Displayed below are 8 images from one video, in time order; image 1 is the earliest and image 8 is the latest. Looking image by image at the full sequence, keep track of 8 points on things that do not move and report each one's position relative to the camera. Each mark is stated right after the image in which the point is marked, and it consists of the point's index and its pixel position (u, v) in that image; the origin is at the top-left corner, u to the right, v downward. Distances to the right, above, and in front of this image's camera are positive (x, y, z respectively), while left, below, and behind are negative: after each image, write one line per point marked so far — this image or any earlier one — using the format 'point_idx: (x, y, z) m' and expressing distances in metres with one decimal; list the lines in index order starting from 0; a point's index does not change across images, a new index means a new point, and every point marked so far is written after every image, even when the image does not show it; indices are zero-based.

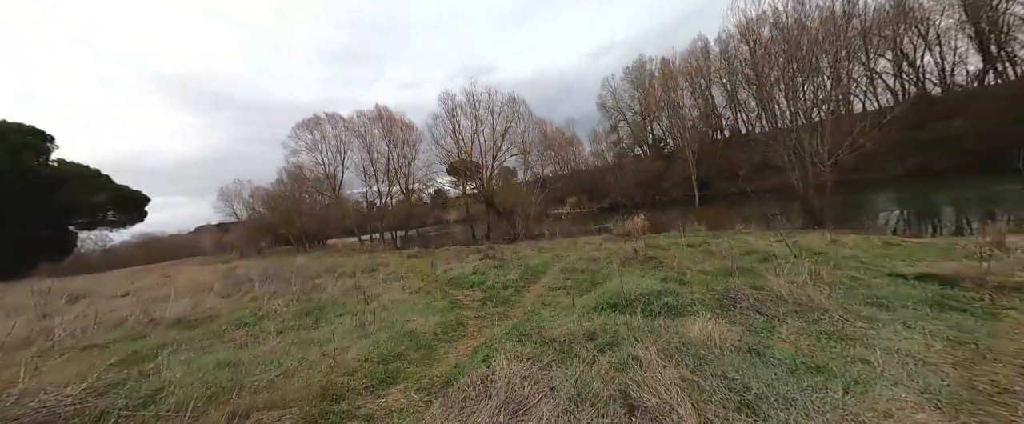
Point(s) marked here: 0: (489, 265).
0: (-0.4, -1.2, +8.4) m
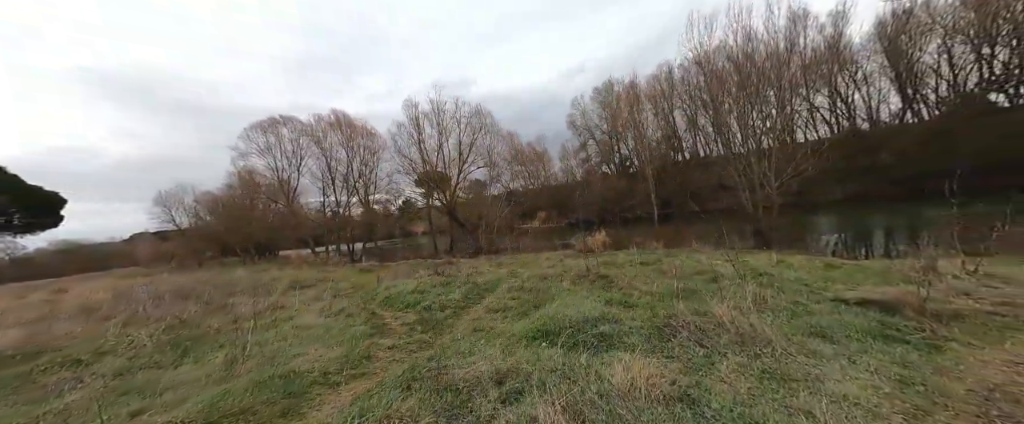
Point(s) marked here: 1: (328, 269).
0: (-1.5, -1.5, +7.9) m
1: (-8.3, -2.6, +17.0) m
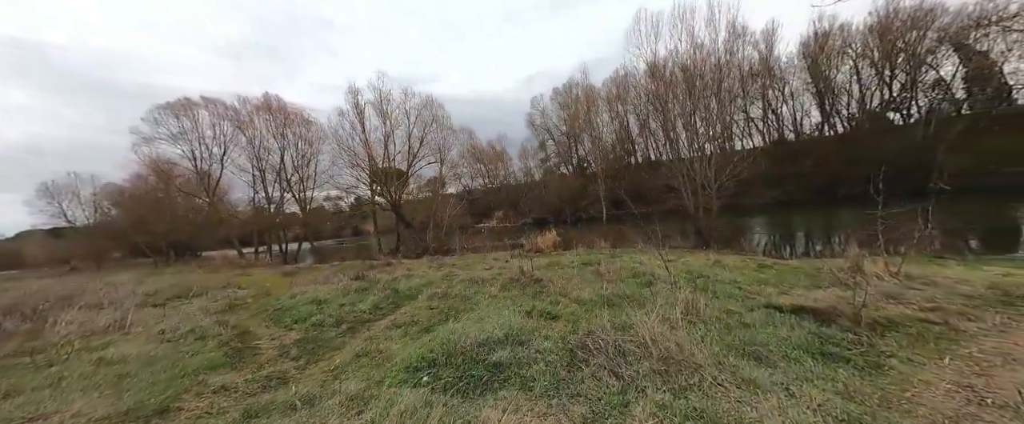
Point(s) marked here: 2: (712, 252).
0: (-2.9, -1.4, +6.9) m
1: (-10.7, -2.4, +15.2) m
2: (+7.3, -1.5, +13.2) m
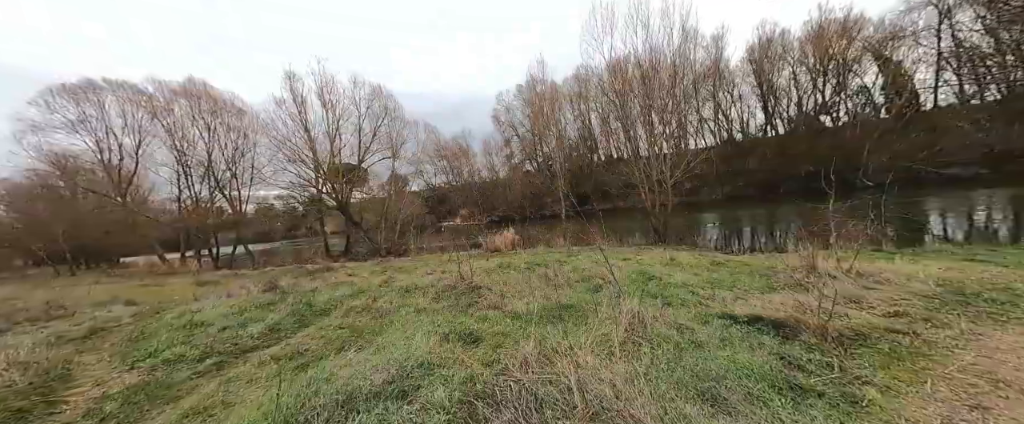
0: (-3.9, -1.4, +5.9) m
1: (-12.5, -2.5, +13.4) m
2: (+5.6, -1.4, +13.1) m
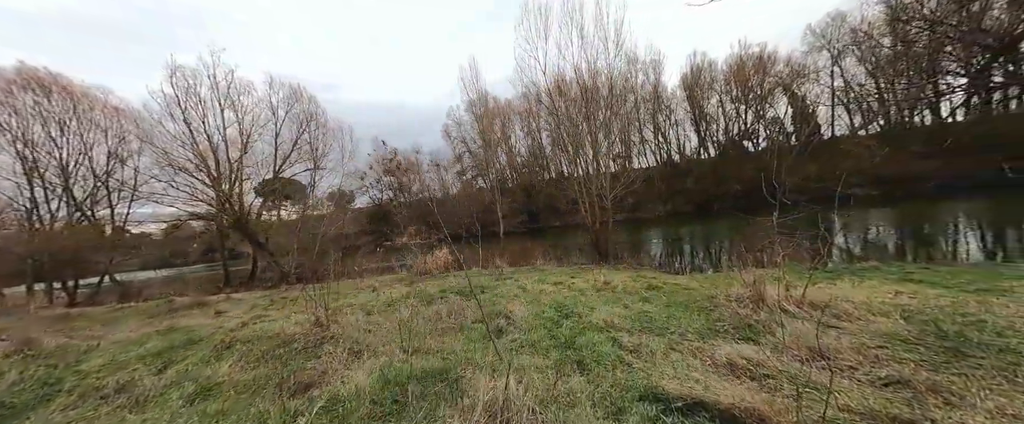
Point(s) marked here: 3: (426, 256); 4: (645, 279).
0: (-5.3, -1.7, +3.8) m
1: (-14.8, -3.1, +10.1) m
2: (+3.2, -1.9, +12.3) m
3: (-4.0, -2.1, +17.5) m
4: (+3.7, -1.8, +10.2) m
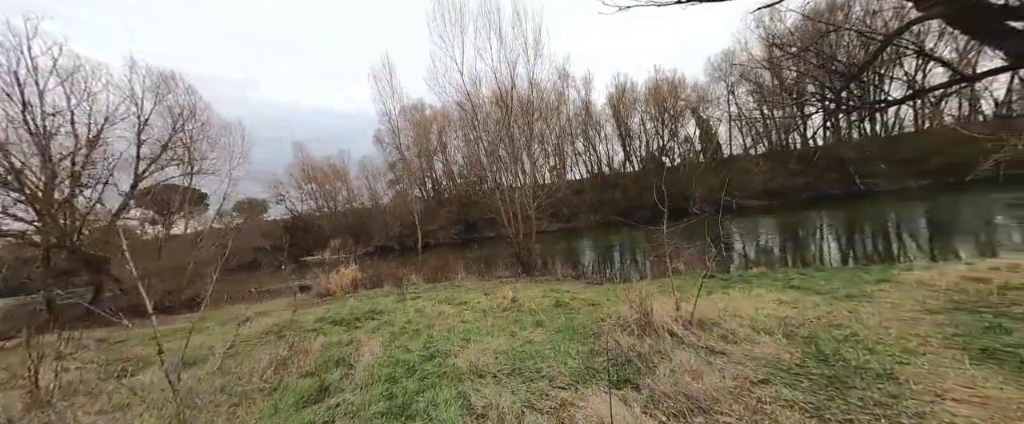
0: (-6.6, -1.8, +1.9) m
1: (-17.0, -3.5, +6.3) m
2: (+0.3, -2.3, +11.7) m
3: (-7.7, -2.6, +15.5) m
4: (+1.2, -2.1, +9.8) m
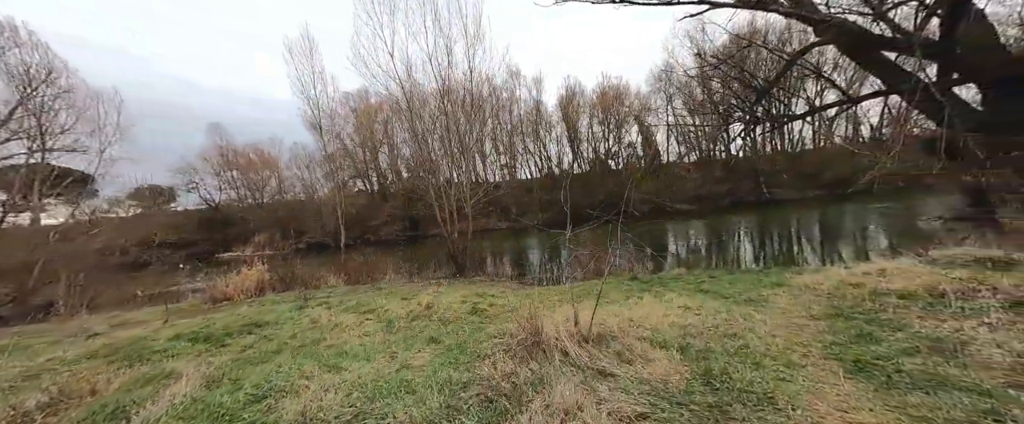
0: (-7.4, -1.7, +0.3) m
1: (-18.4, -3.1, +3.1) m
2: (-2.1, -2.3, +11.0) m
3: (-10.6, -2.4, +13.6) m
4: (-0.9, -2.1, +9.3) m
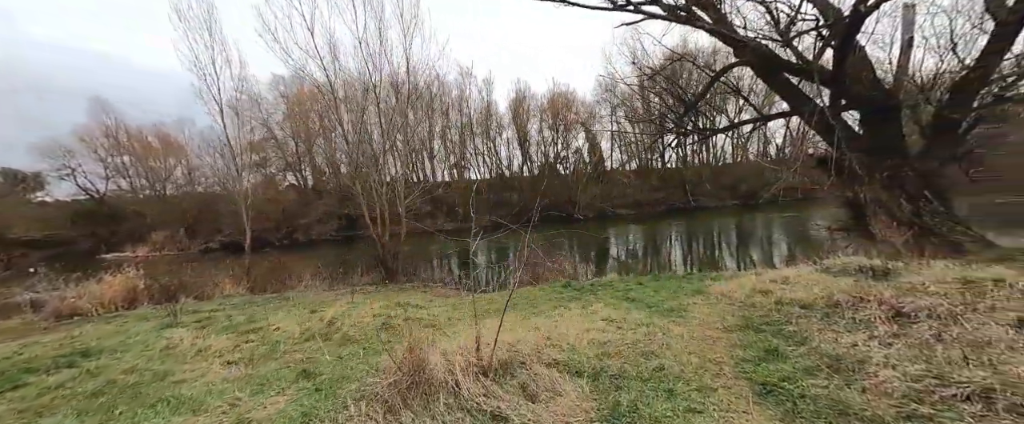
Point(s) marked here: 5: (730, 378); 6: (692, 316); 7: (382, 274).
0: (-7.8, -1.6, -1.5) m
1: (-19.1, -2.7, -0.4) m
2: (-4.2, -2.3, +9.9) m
3: (-13.0, -2.2, +11.2) m
4: (-2.7, -2.2, +8.4) m
5: (+2.1, -1.7, +3.6) m
6: (+3.0, -1.7, +6.2) m
7: (-5.4, -2.2, +13.3) m
